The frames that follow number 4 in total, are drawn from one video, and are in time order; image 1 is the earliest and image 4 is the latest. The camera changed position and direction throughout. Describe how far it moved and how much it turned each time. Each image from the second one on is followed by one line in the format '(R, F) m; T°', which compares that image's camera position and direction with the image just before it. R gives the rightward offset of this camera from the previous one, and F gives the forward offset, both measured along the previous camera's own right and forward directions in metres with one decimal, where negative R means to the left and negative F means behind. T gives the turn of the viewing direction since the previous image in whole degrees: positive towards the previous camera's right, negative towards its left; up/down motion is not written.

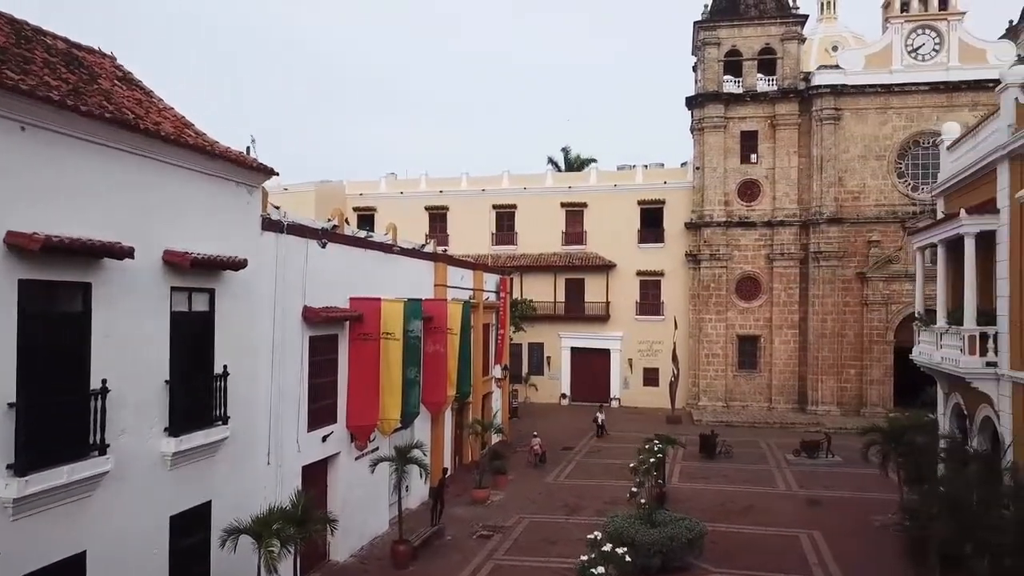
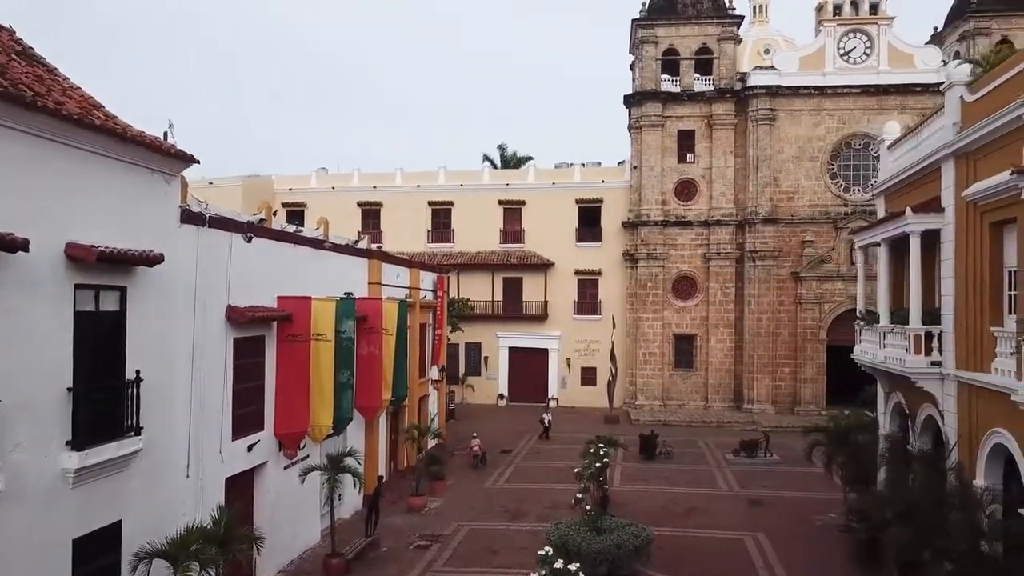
(-0.1, +0.7) m; +5°
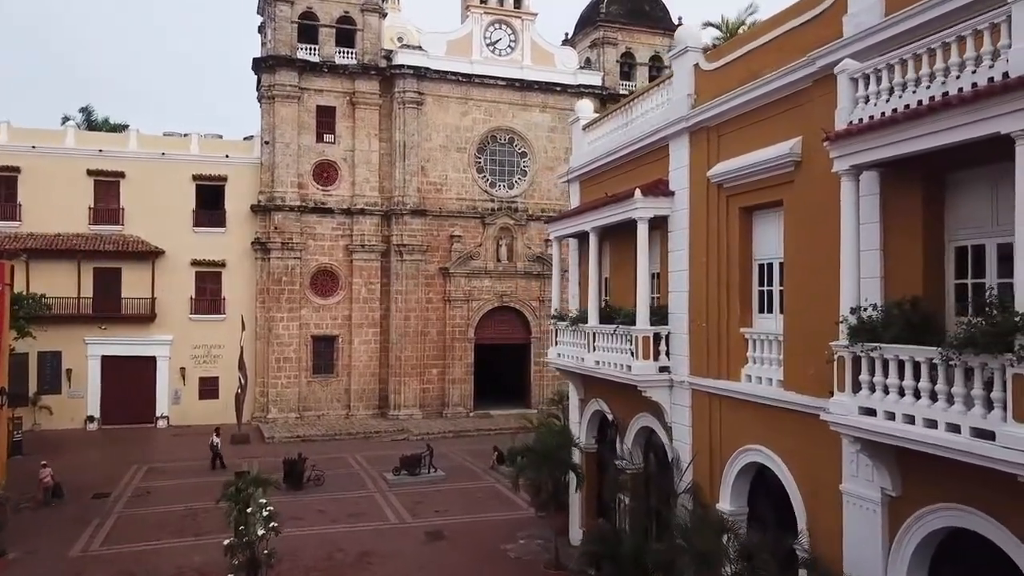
(-0.3, +3.9) m; +27°
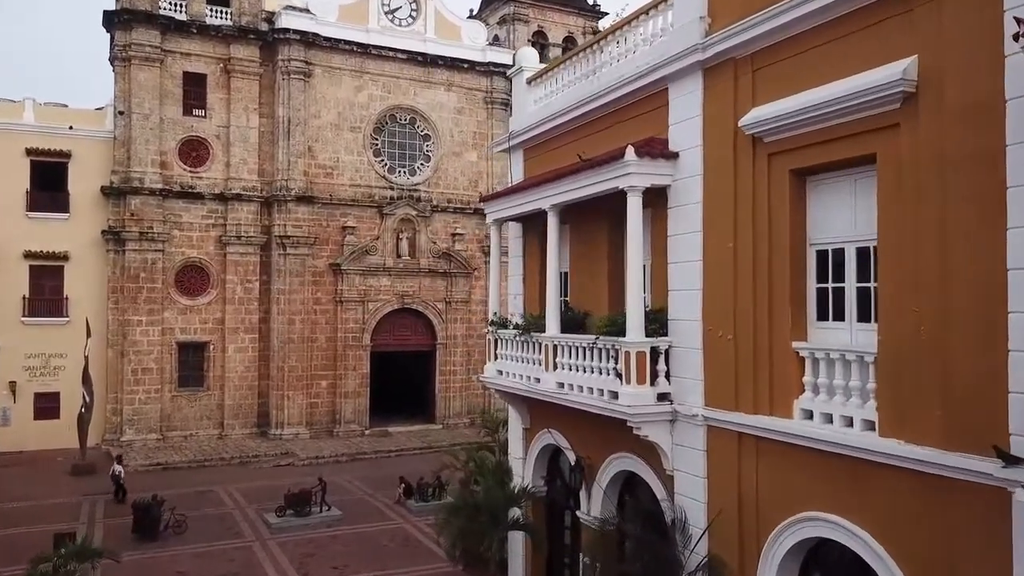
(-0.6, +3.5) m; +8°
